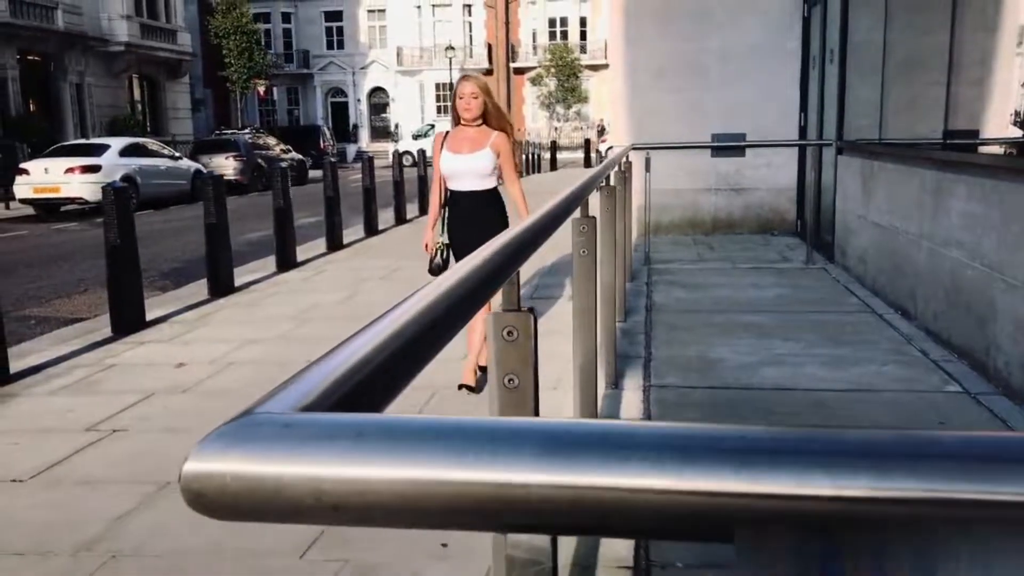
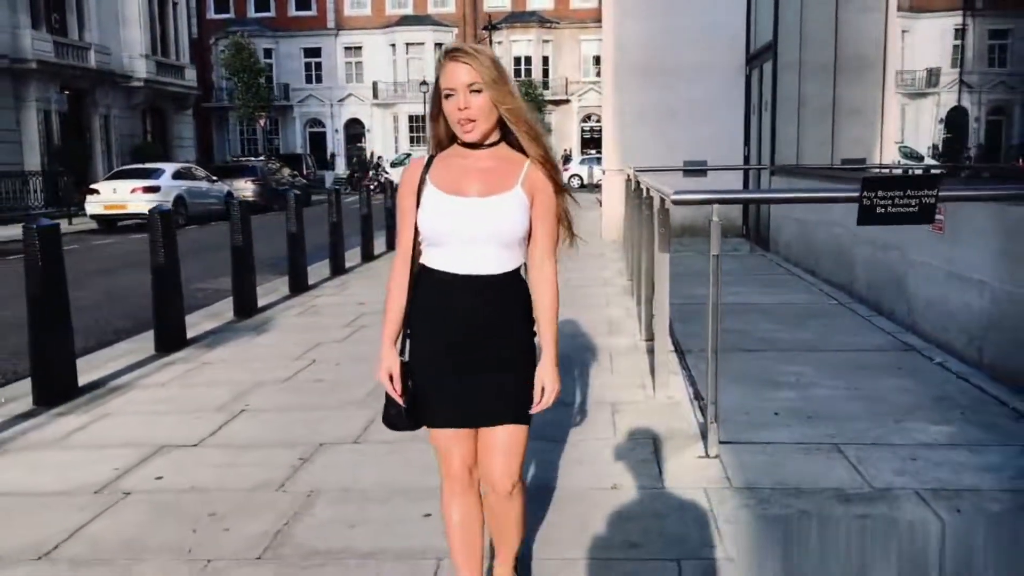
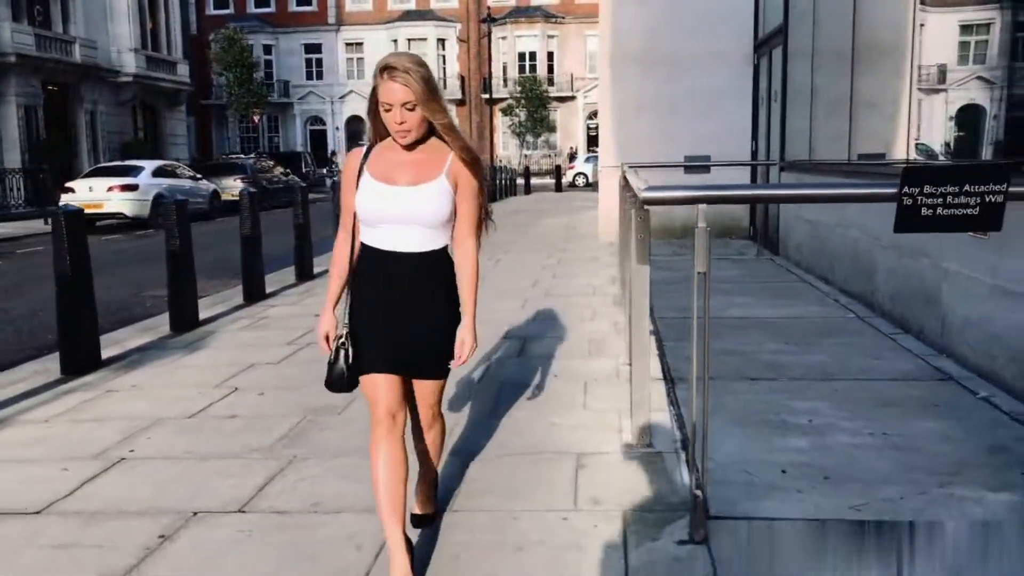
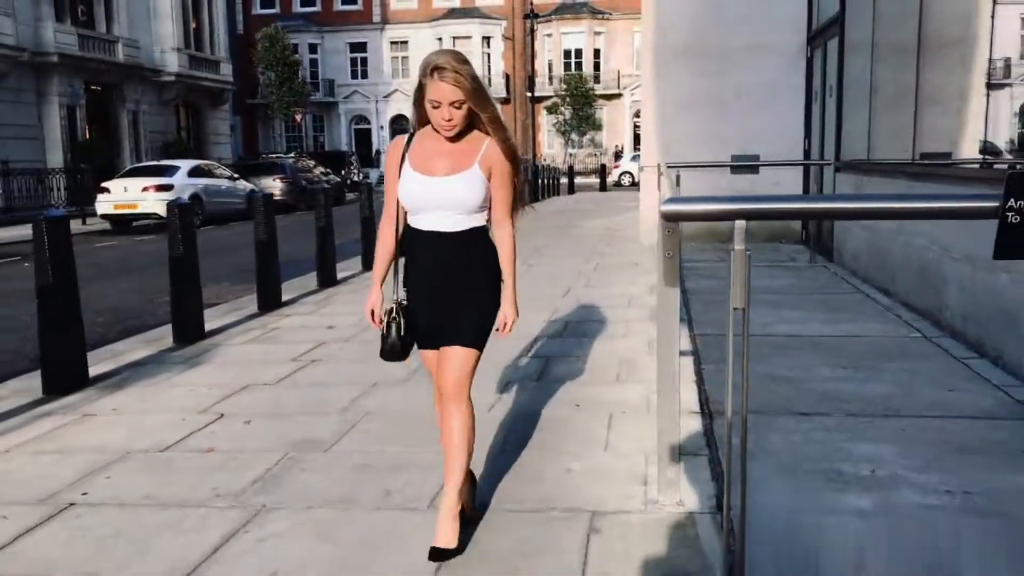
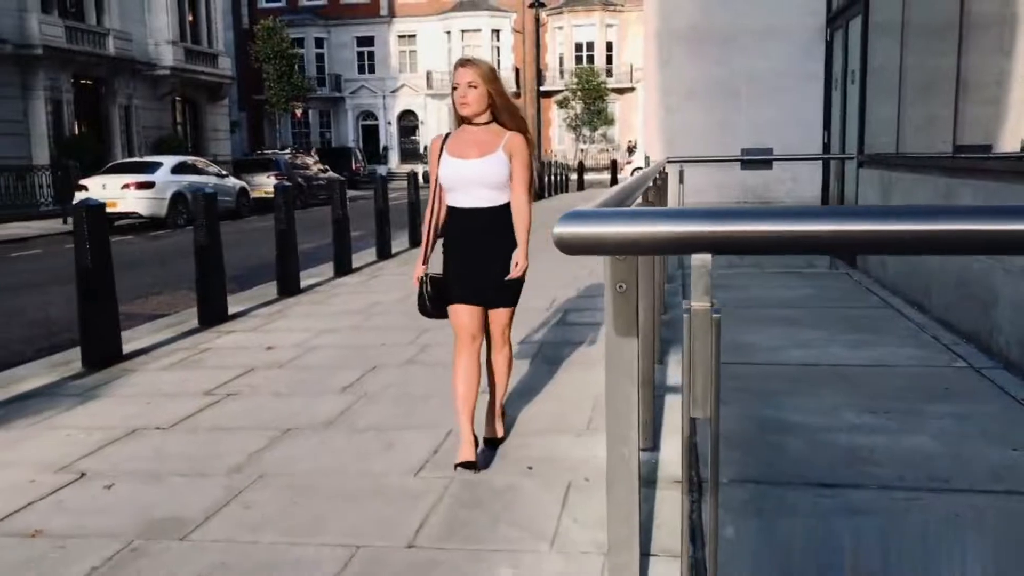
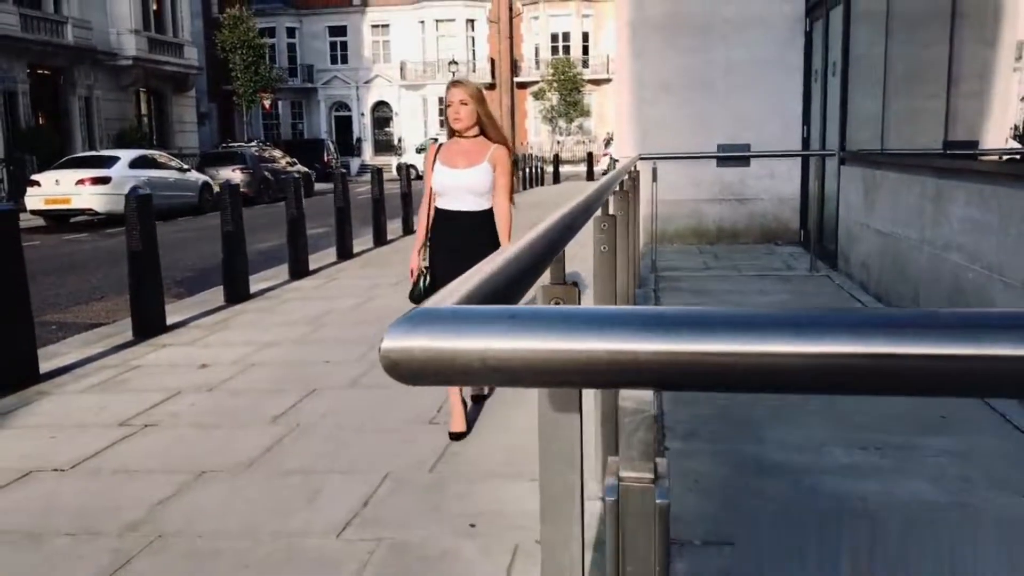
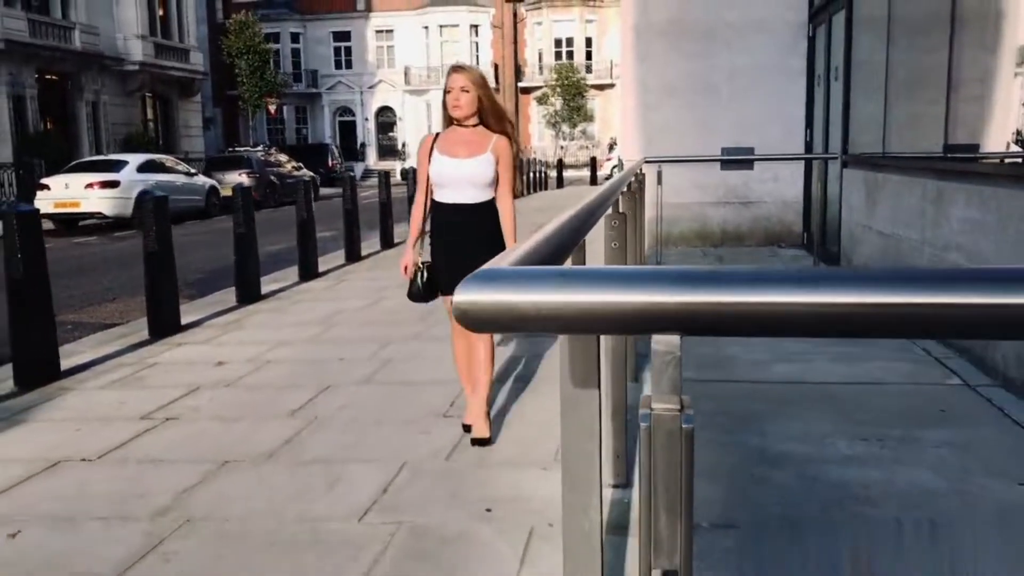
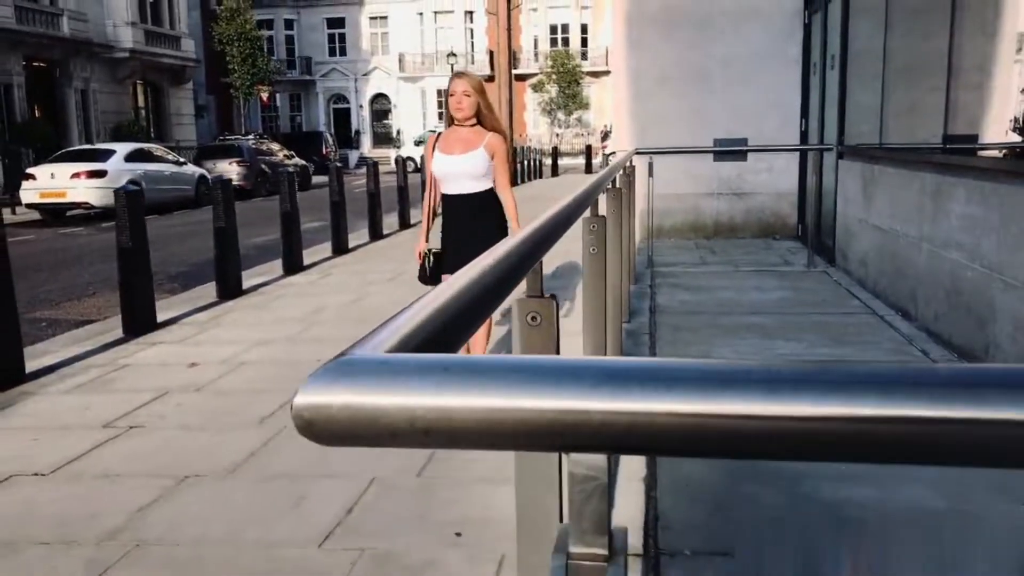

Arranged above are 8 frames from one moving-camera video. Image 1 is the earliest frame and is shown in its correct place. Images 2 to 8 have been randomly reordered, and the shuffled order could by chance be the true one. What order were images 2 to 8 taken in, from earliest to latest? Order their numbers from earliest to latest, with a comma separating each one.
8, 6, 7, 5, 4, 3, 2
